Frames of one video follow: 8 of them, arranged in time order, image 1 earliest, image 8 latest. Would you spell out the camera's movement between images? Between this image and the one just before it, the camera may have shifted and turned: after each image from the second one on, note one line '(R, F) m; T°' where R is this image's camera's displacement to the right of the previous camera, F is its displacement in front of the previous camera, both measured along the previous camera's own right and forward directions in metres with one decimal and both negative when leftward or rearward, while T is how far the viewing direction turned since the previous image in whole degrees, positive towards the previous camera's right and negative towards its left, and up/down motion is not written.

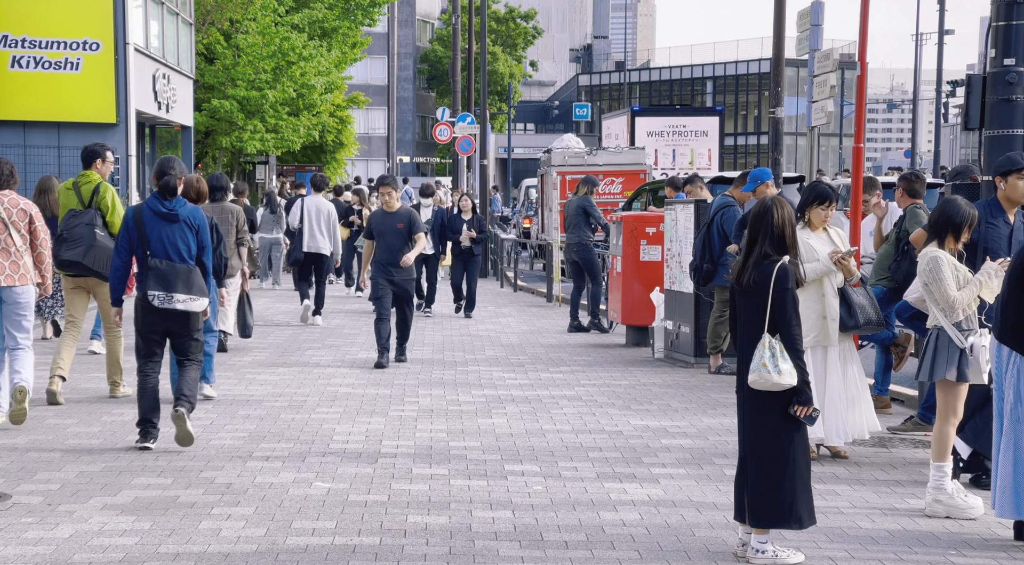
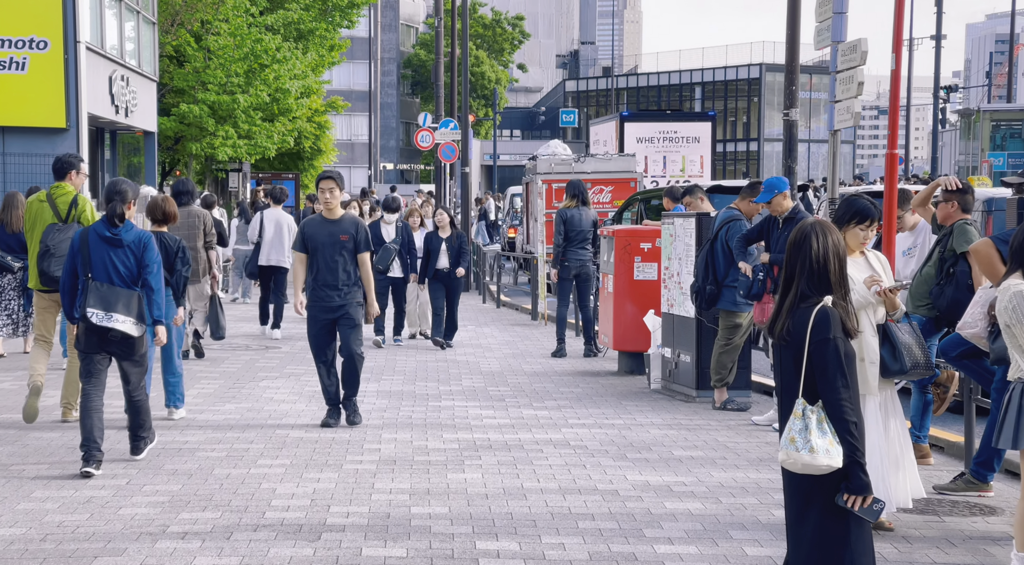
(+0.1, +1.5) m; +1°
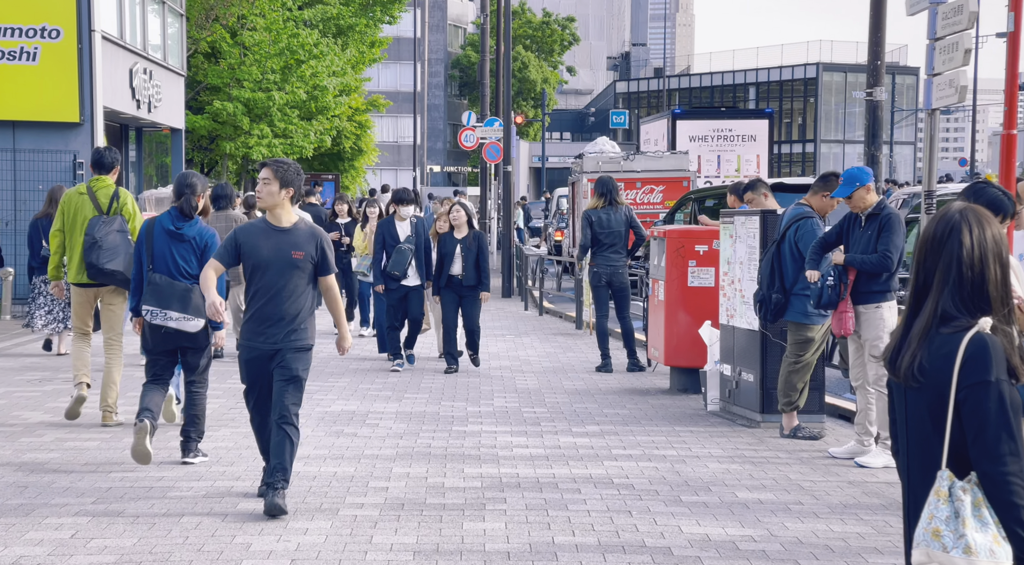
(+0.1, +1.5) m; -2°
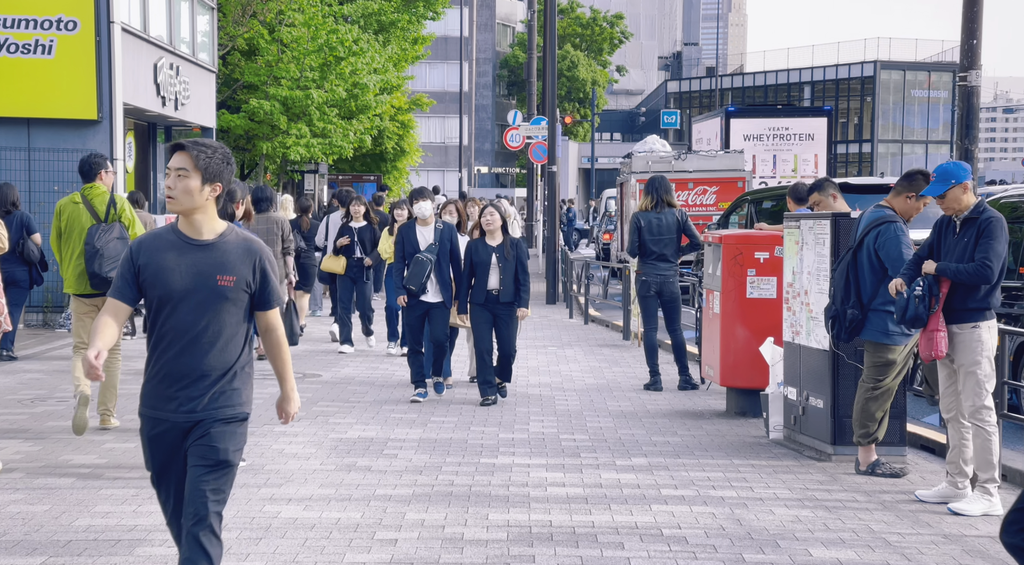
(+0.1, +1.2) m; -2°
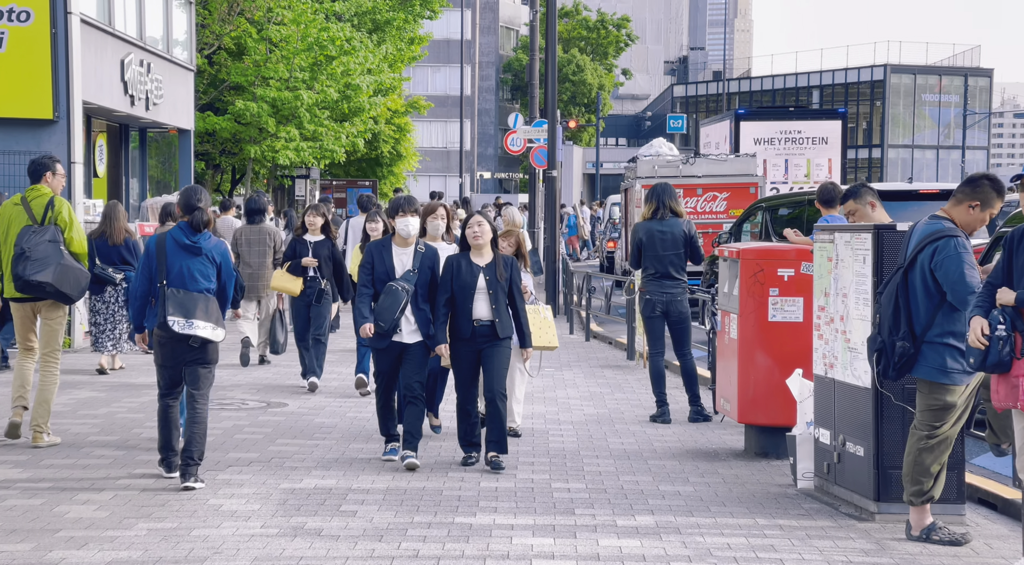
(+0.1, +1.5) m; 0°
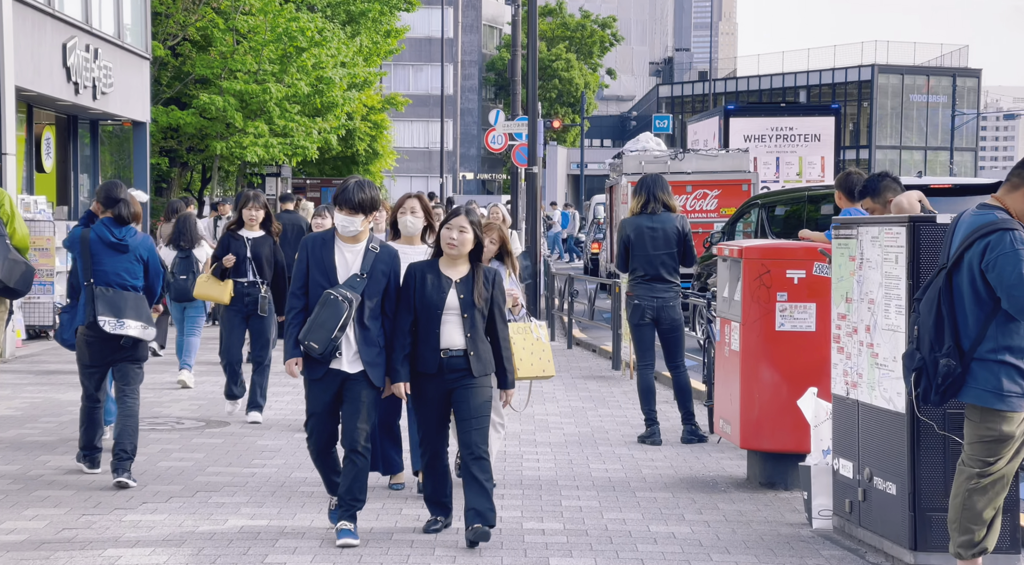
(+0.1, +1.3) m; +1°
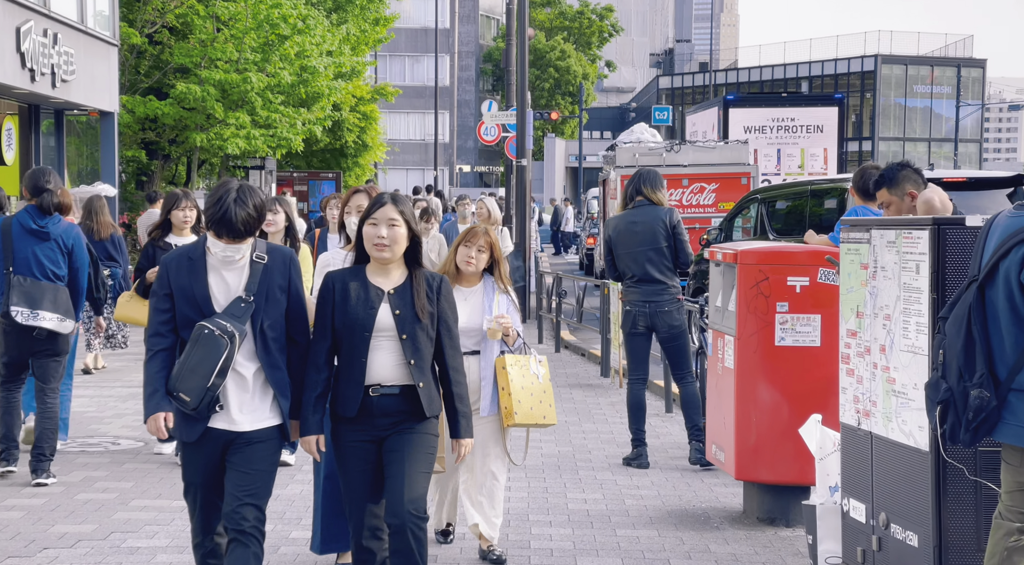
(+0.2, +1.0) m; 0°
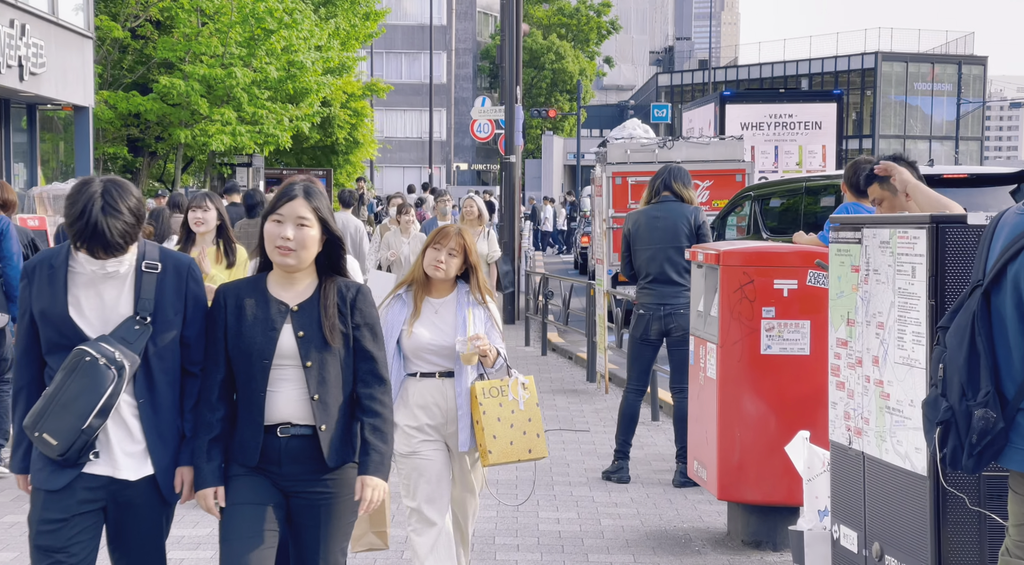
(+0.2, +0.6) m; 0°
